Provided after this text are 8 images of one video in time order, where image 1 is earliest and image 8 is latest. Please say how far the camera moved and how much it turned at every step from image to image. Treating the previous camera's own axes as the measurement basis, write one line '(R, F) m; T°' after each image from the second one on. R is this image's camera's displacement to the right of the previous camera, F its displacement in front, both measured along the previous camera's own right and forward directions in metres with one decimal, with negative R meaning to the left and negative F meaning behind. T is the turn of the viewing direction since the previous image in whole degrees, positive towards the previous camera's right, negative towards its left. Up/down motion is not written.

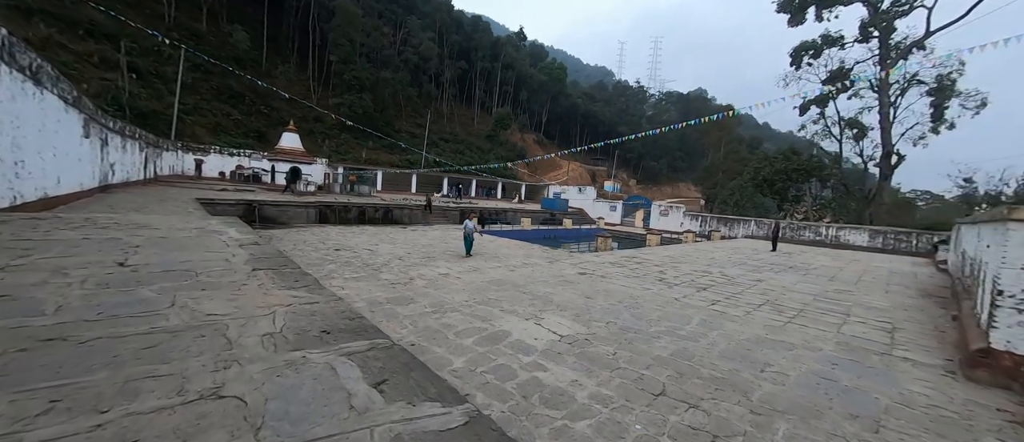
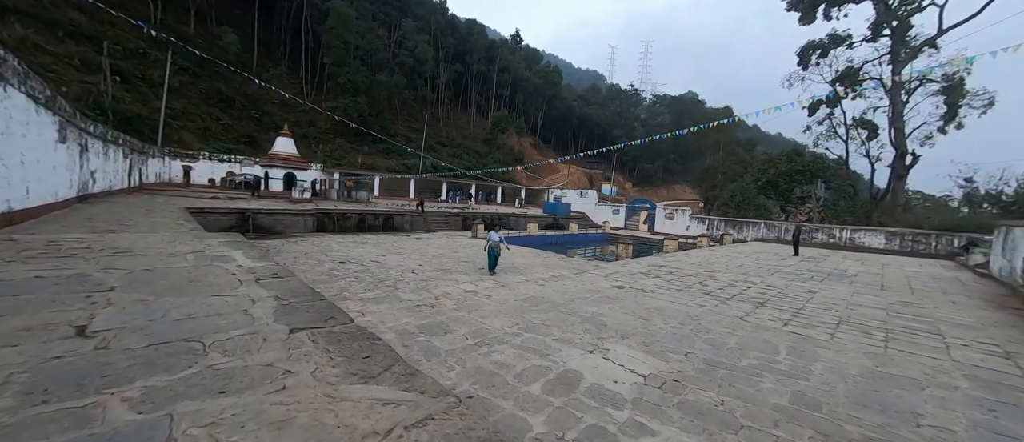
(-0.6, +0.6) m; +1°
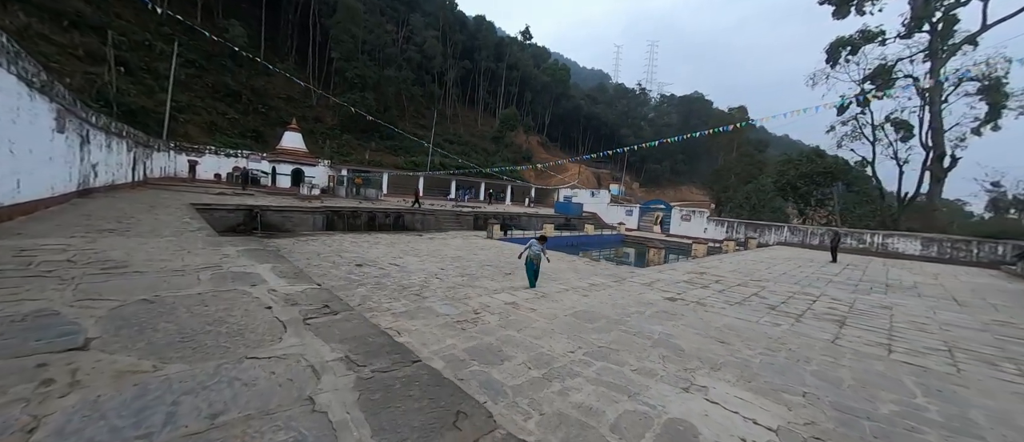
(-0.6, +0.6) m; 0°
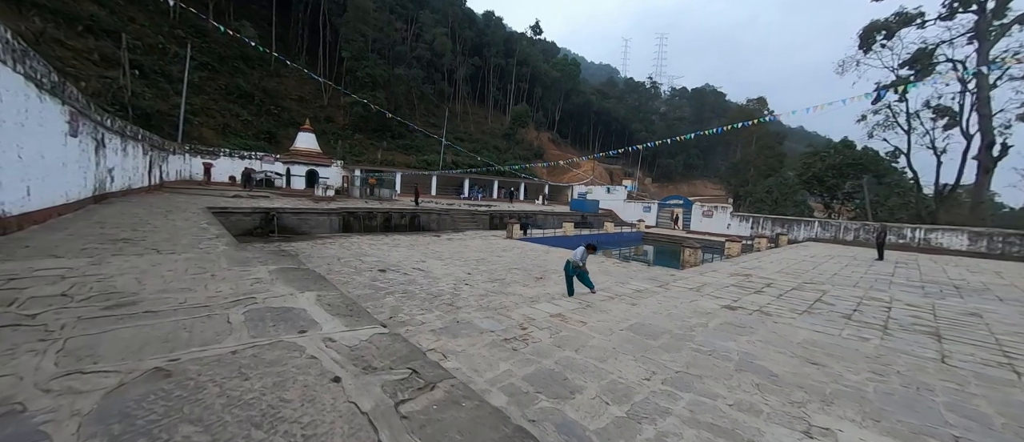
(-0.4, +0.4) m; -1°
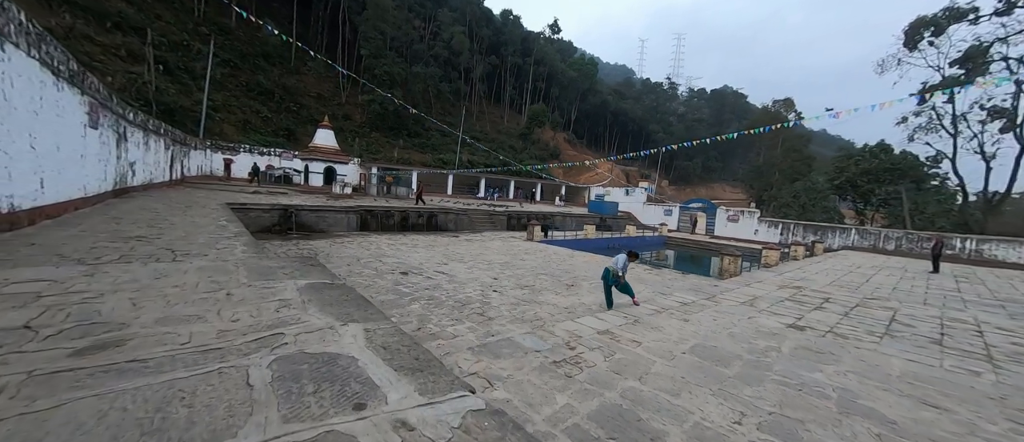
(-0.4, +0.4) m; -2°
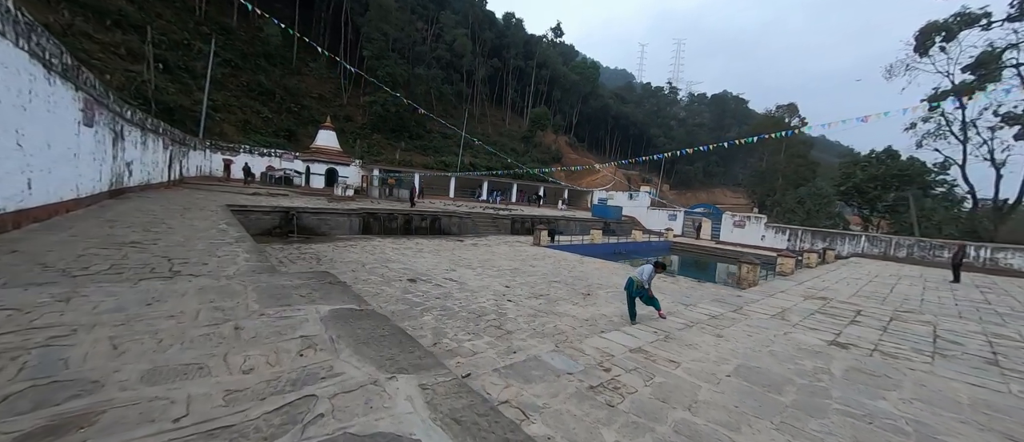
(-0.3, +0.3) m; 0°
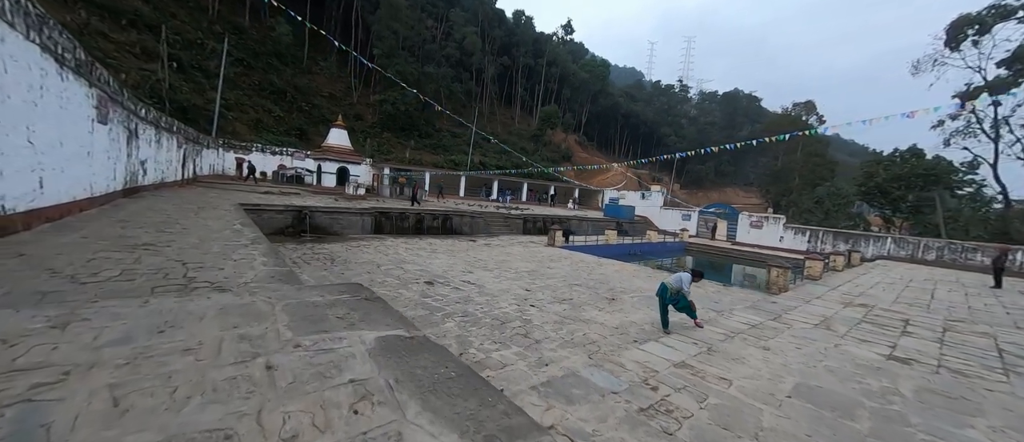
(-0.3, +0.3) m; -1°
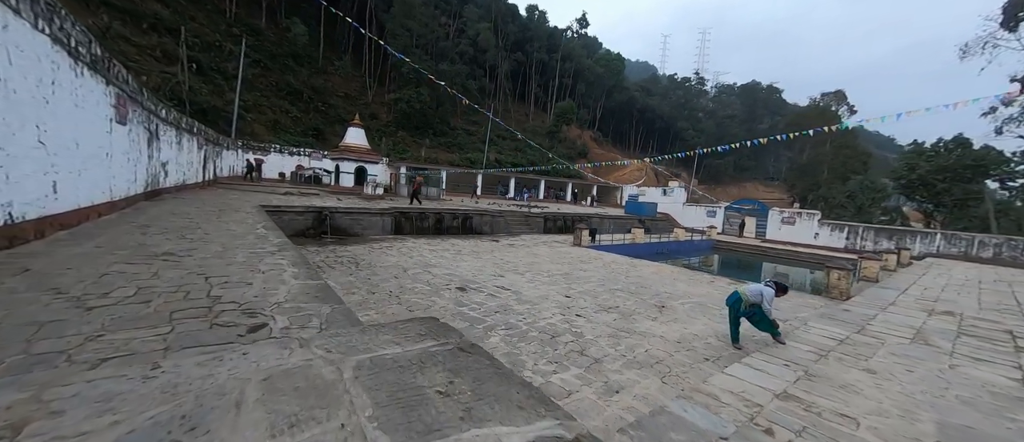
(-0.4, +0.5) m; -2°
